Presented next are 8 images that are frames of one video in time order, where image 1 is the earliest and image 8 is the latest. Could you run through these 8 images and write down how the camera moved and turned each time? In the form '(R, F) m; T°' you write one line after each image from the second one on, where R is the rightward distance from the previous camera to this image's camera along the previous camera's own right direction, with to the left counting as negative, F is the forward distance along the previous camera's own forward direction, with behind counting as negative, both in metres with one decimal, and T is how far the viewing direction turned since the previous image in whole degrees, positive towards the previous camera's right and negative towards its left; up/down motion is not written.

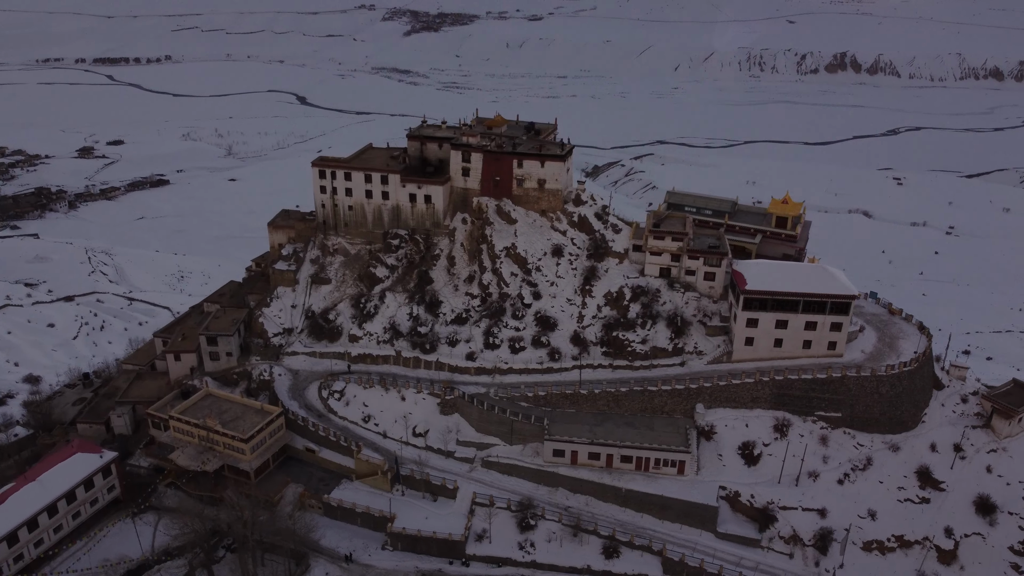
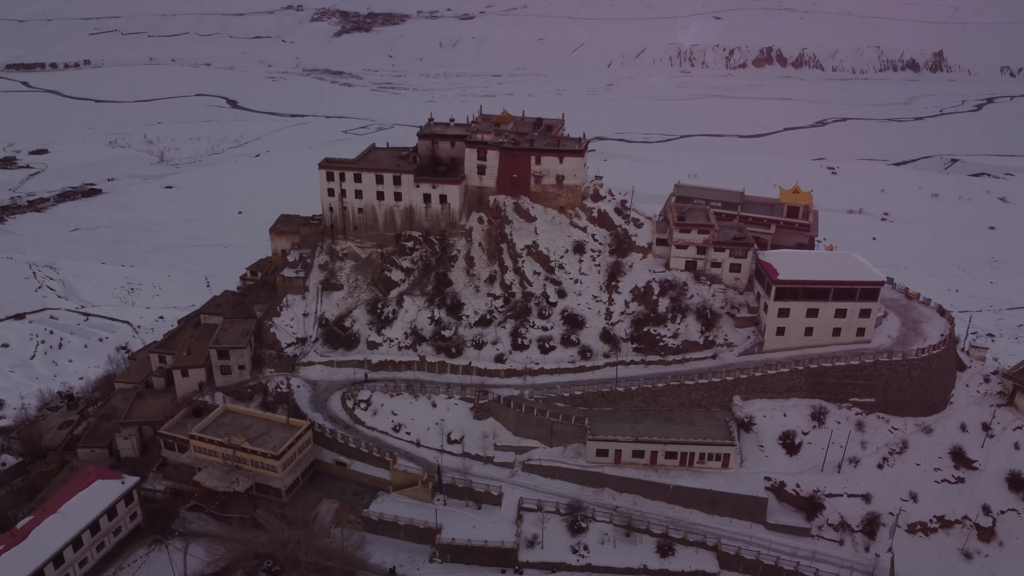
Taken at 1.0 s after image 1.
(-5.0, +1.2) m; +4°
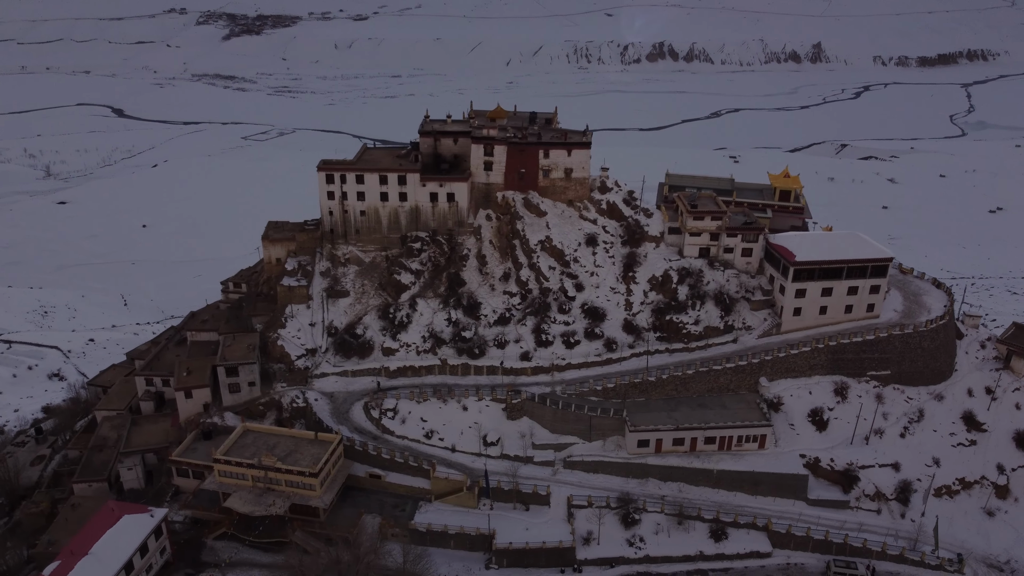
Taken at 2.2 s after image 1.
(-6.4, +1.1) m; +7°
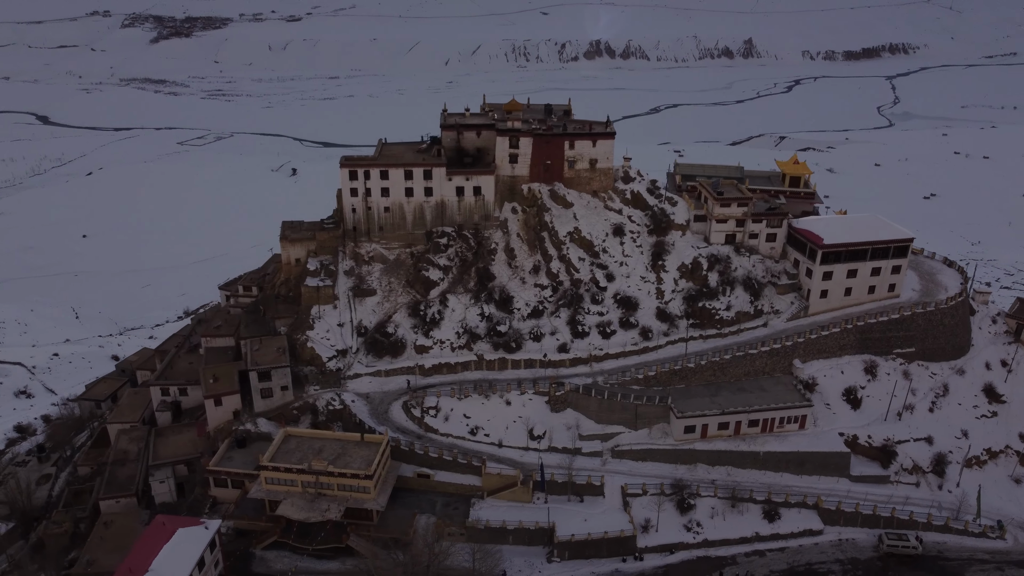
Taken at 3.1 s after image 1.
(-5.1, +0.5) m; +4°
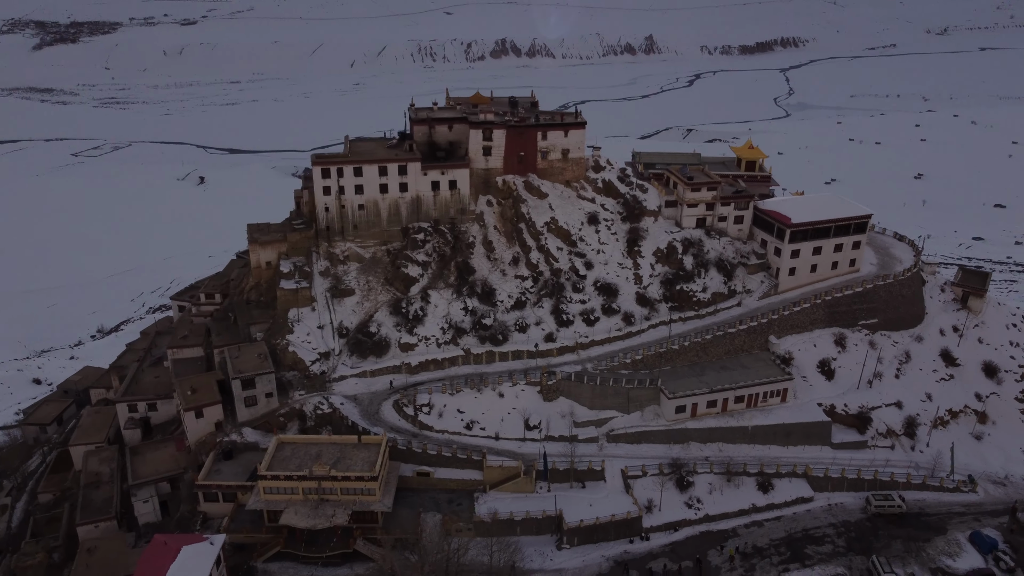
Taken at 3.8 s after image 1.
(-3.8, +0.3) m; +6°
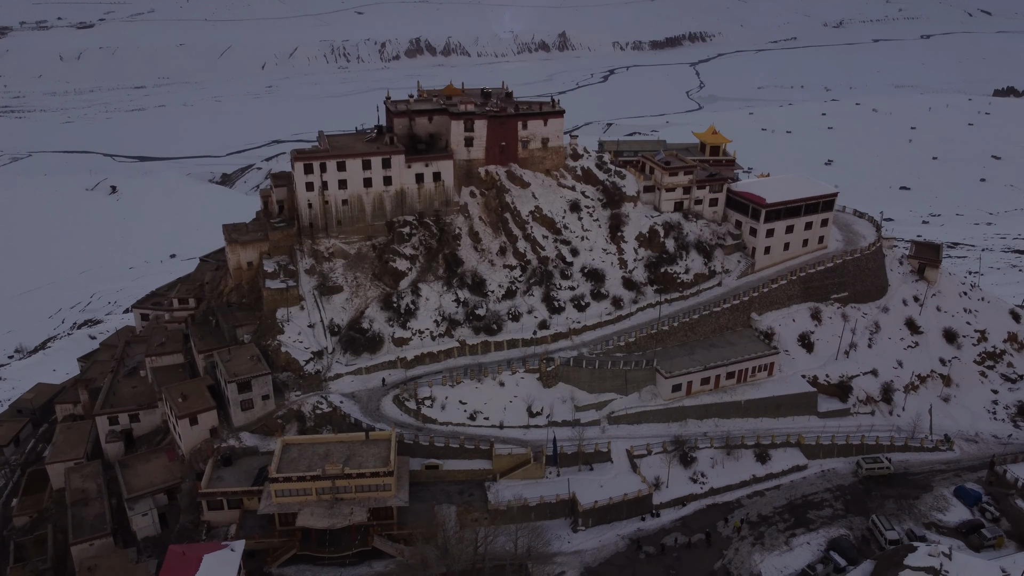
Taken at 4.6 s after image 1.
(-3.8, +0.1) m; +6°
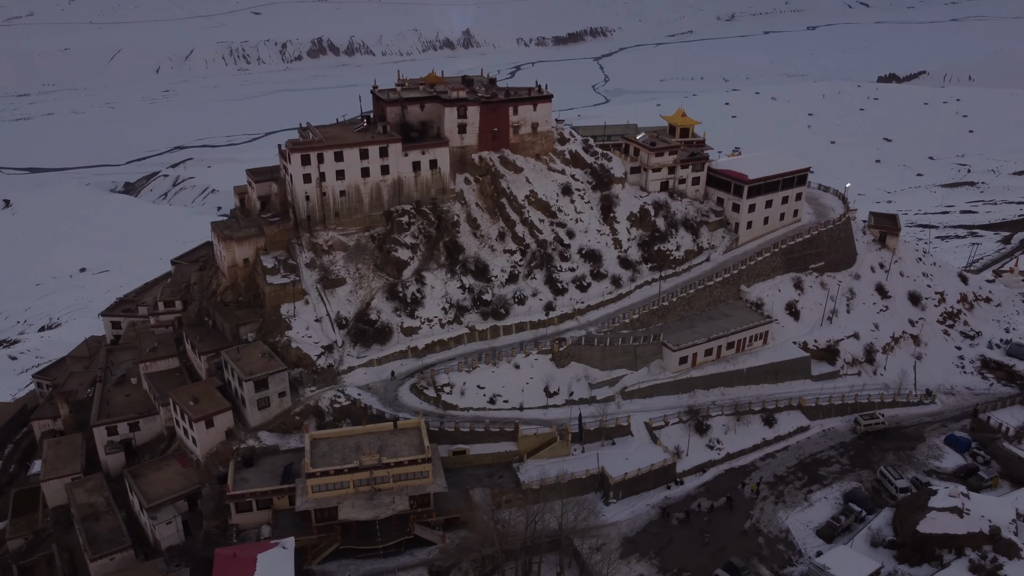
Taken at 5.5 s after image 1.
(-5.1, 0.0) m; +6°
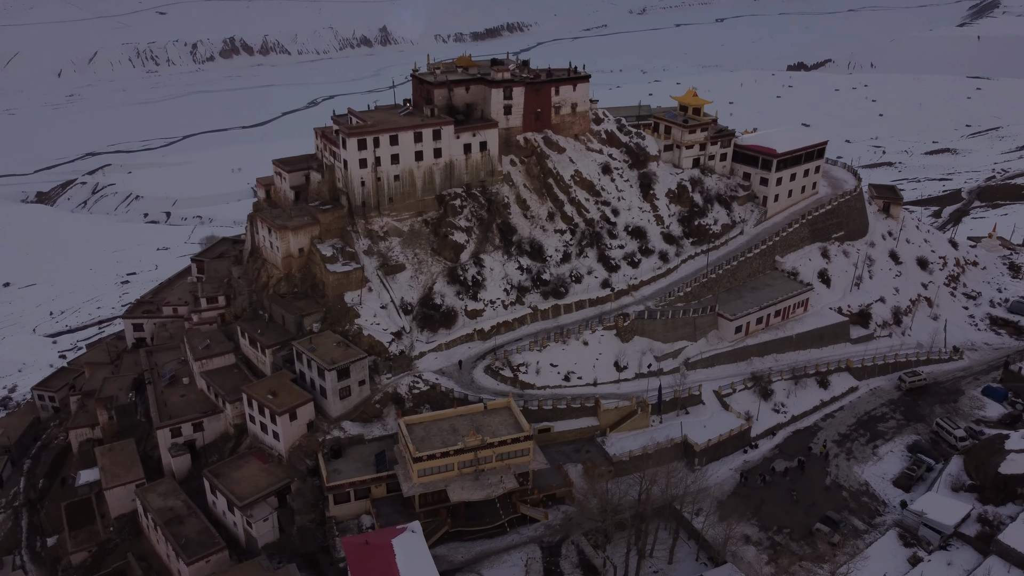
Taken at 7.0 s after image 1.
(-7.5, +0.3) m; +6°
